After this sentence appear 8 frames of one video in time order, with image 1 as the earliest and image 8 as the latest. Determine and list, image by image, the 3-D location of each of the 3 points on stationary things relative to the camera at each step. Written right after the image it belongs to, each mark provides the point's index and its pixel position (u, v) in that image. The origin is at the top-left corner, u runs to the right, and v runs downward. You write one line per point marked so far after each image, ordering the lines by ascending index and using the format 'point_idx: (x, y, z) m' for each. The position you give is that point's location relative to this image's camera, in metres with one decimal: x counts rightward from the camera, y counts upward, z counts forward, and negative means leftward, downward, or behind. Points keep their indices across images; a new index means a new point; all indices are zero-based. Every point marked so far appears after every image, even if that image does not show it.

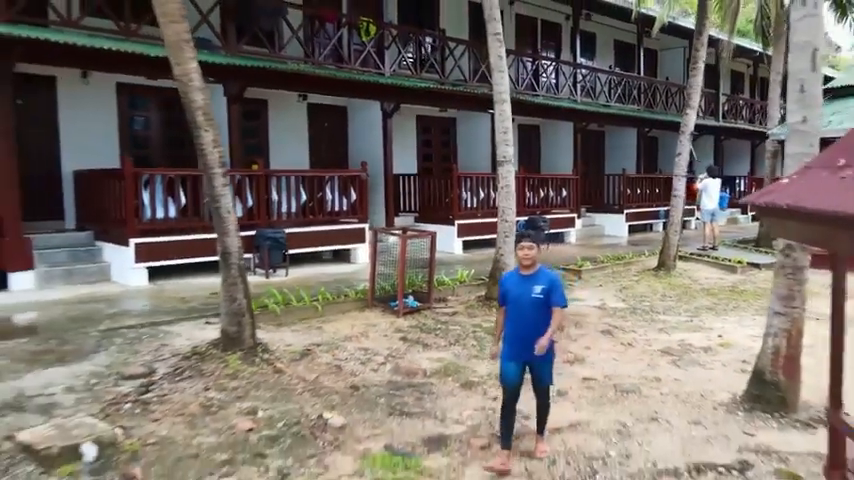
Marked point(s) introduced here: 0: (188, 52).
0: (-1.6, +1.3, +5.4) m
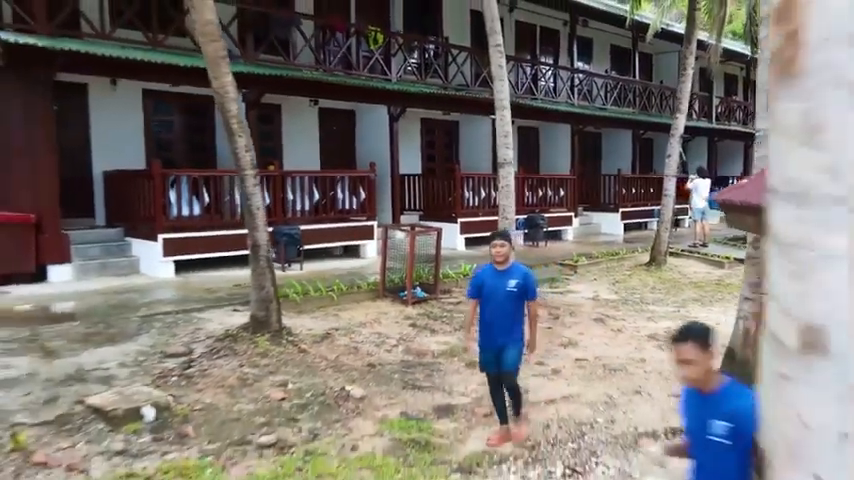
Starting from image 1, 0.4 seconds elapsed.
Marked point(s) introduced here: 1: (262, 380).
0: (-1.5, +1.3, +6.1) m
1: (-1.2, -1.0, +5.8) m
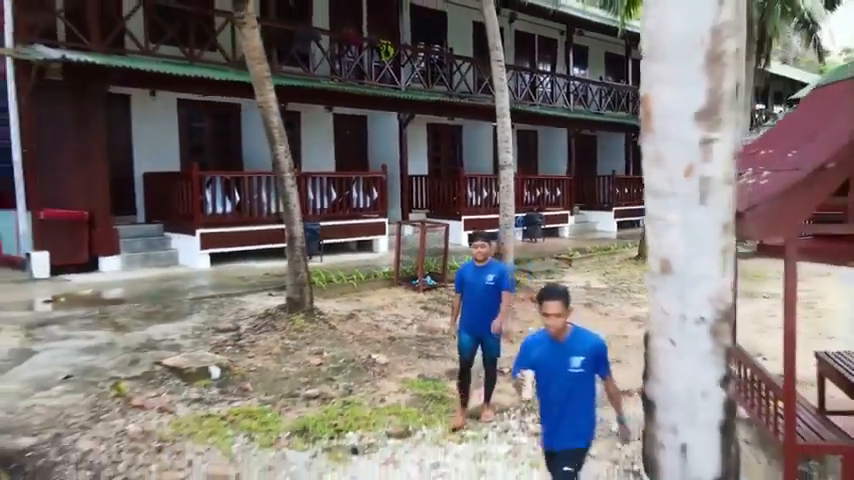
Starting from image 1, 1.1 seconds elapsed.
0: (-1.4, +1.4, +7.2) m
1: (-1.1, -0.9, +6.9) m
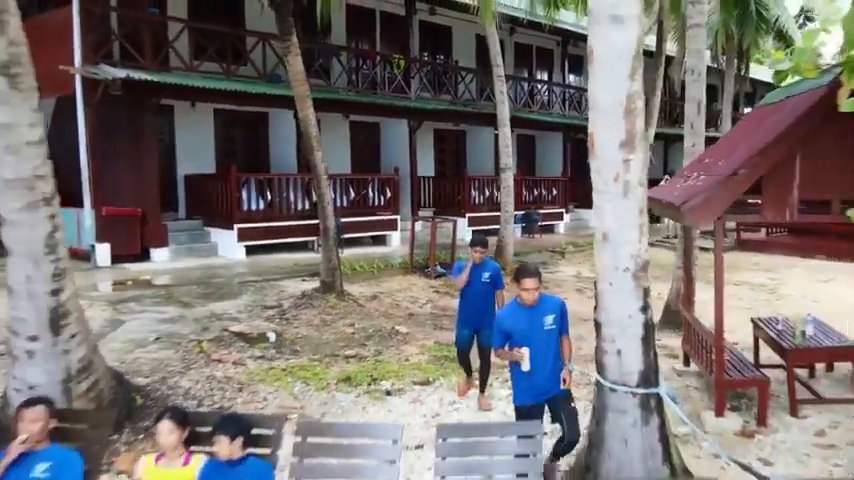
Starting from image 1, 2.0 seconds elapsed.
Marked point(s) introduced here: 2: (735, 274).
0: (-1.3, +1.5, +8.6) m
1: (-0.9, -0.8, +8.3) m
2: (+4.8, -0.5, +12.7) m
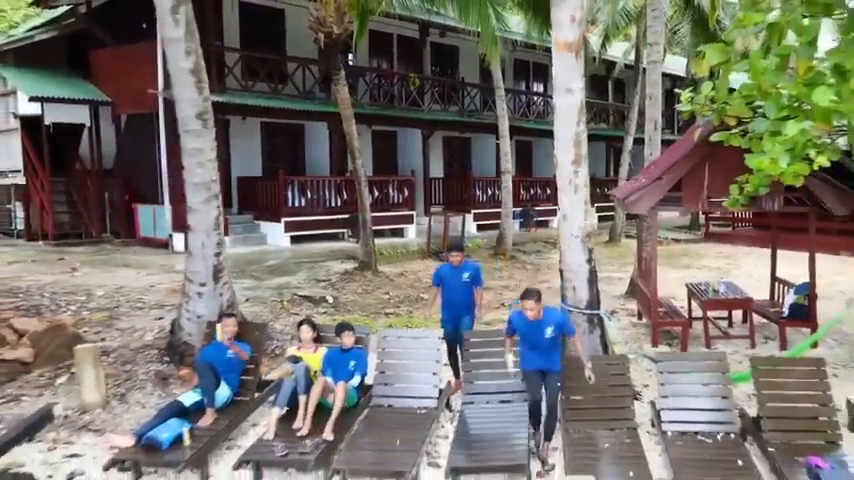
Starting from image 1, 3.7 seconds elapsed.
0: (-1.0, +1.6, +11.1) m
1: (-0.7, -0.7, +10.8) m
2: (+5.1, -0.4, +15.2) m
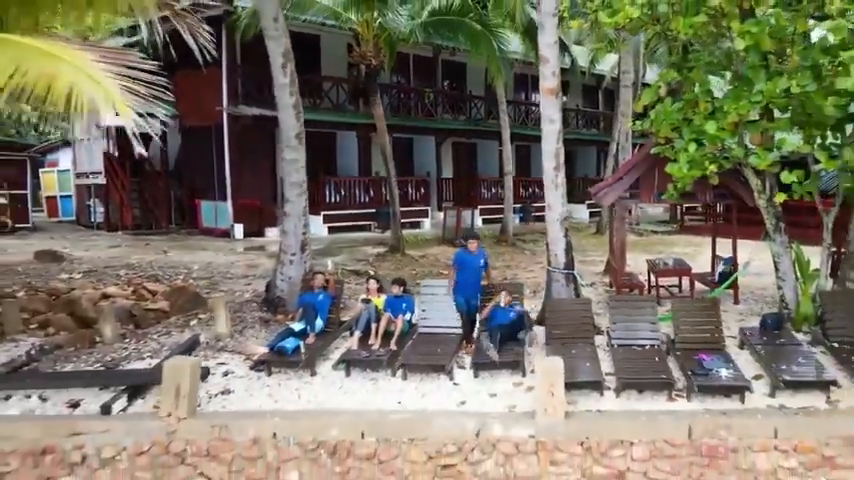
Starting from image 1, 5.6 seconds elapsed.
0: (-0.7, +1.8, +13.9) m
1: (-0.4, -0.5, +13.6) m
2: (+5.4, -0.2, +18.0) m
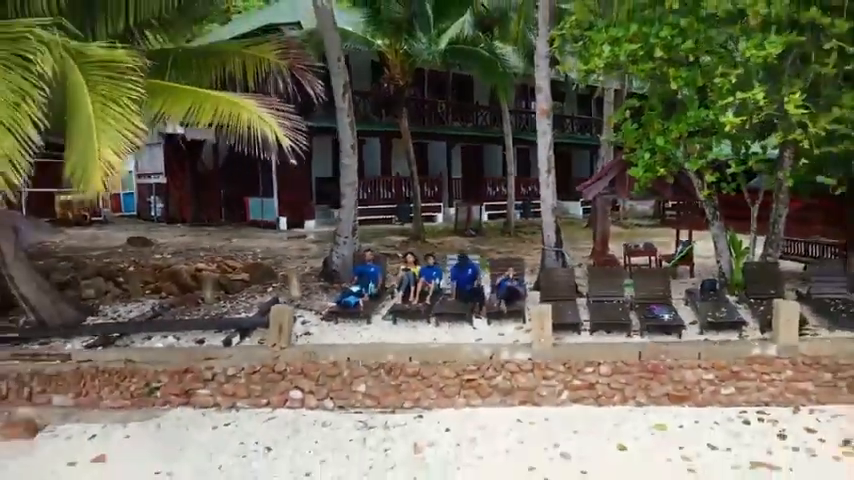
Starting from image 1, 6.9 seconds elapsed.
0: (-0.4, +2.0, +16.7) m
1: (0.0, -0.3, +16.4) m
2: (+5.7, +0.1, +20.8) m
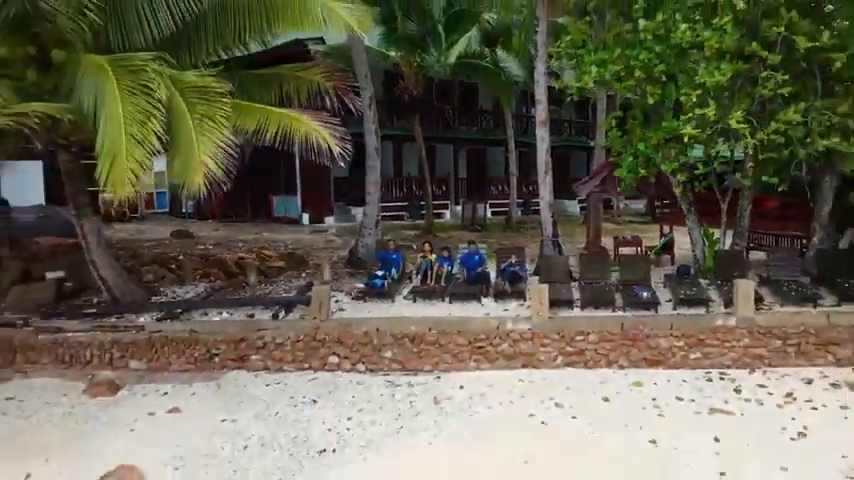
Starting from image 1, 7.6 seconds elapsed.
0: (-0.1, +2.2, +18.6) m
1: (+0.2, -0.1, +18.3) m
2: (+6.0, +0.2, +22.7) m
